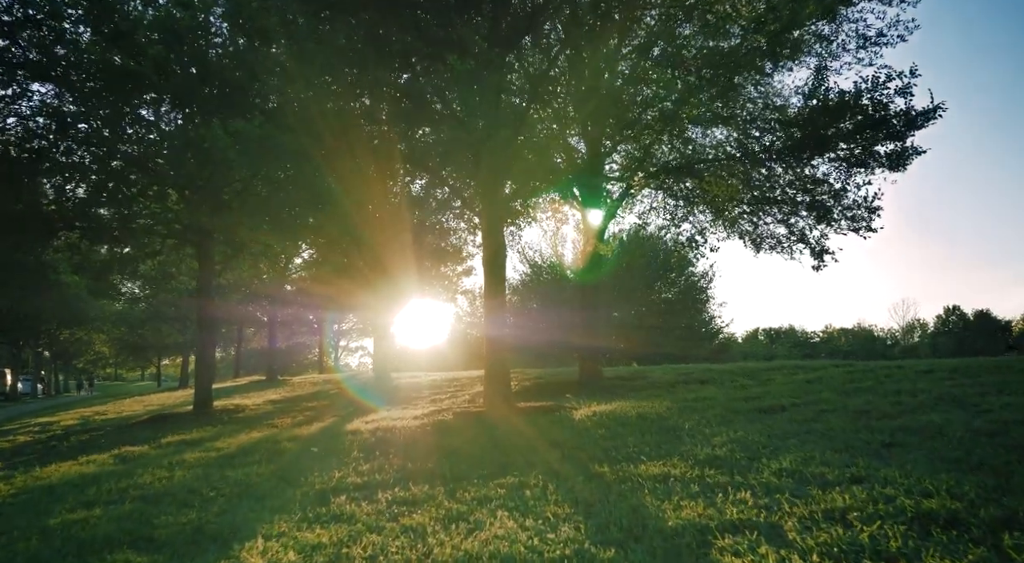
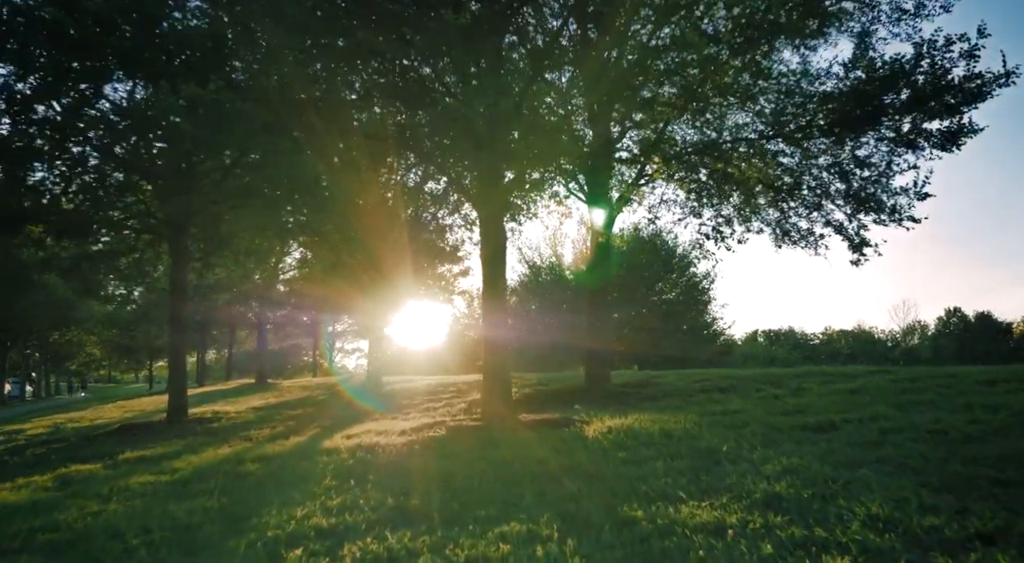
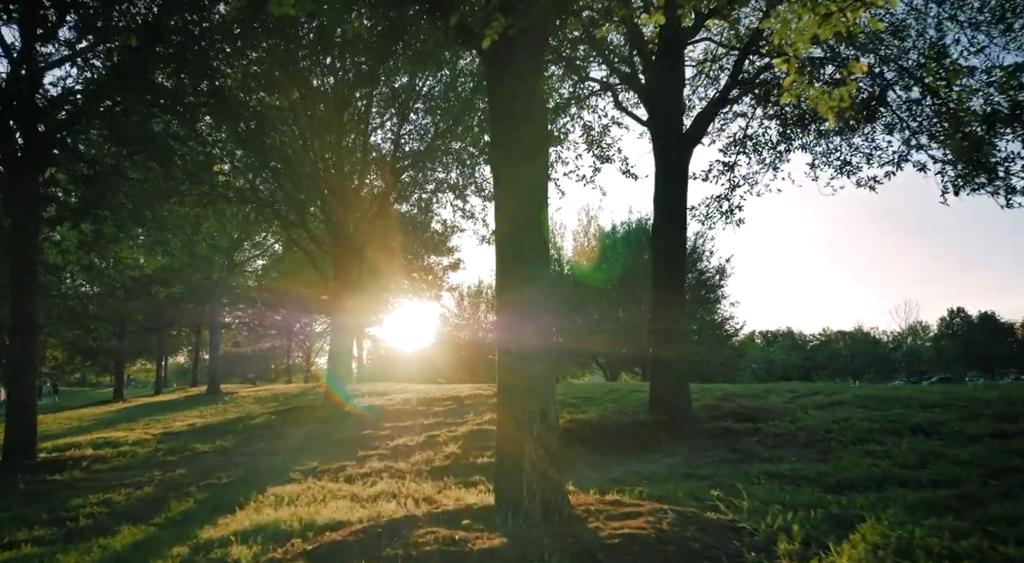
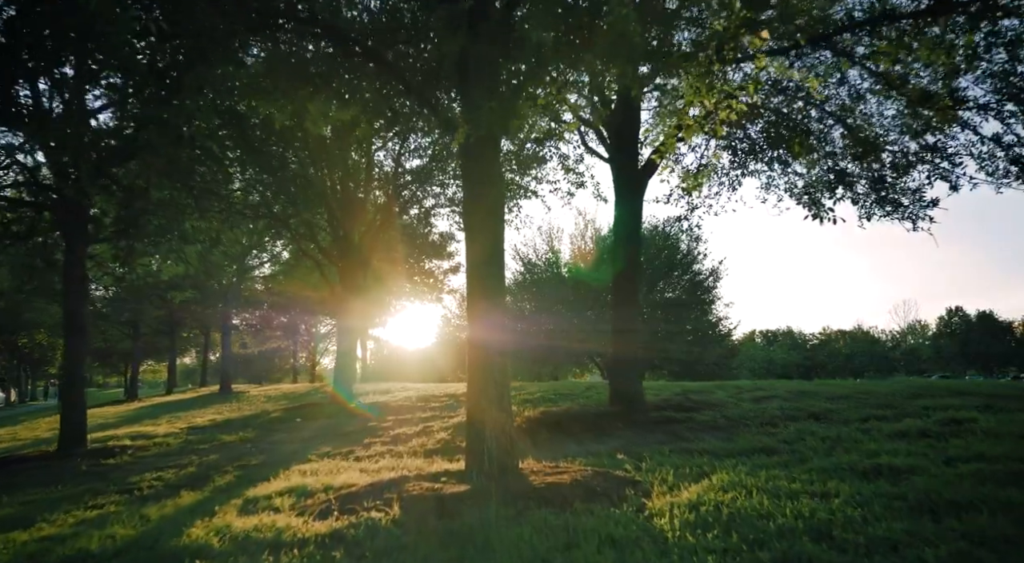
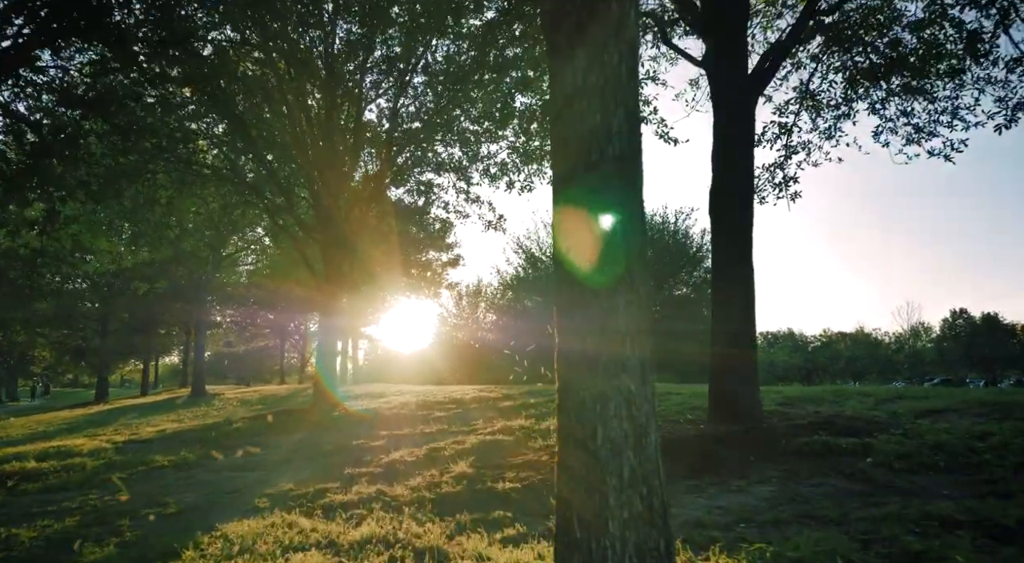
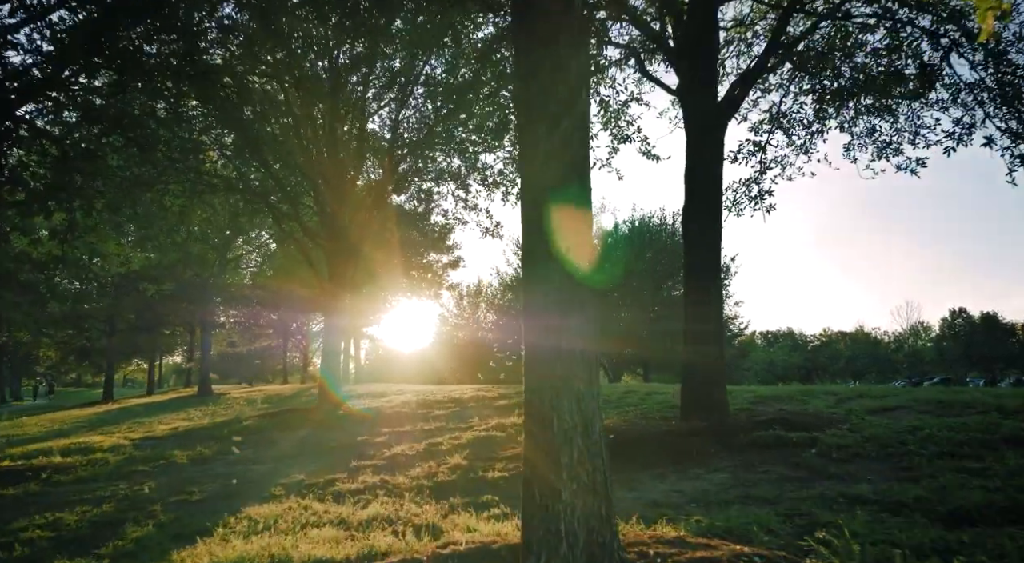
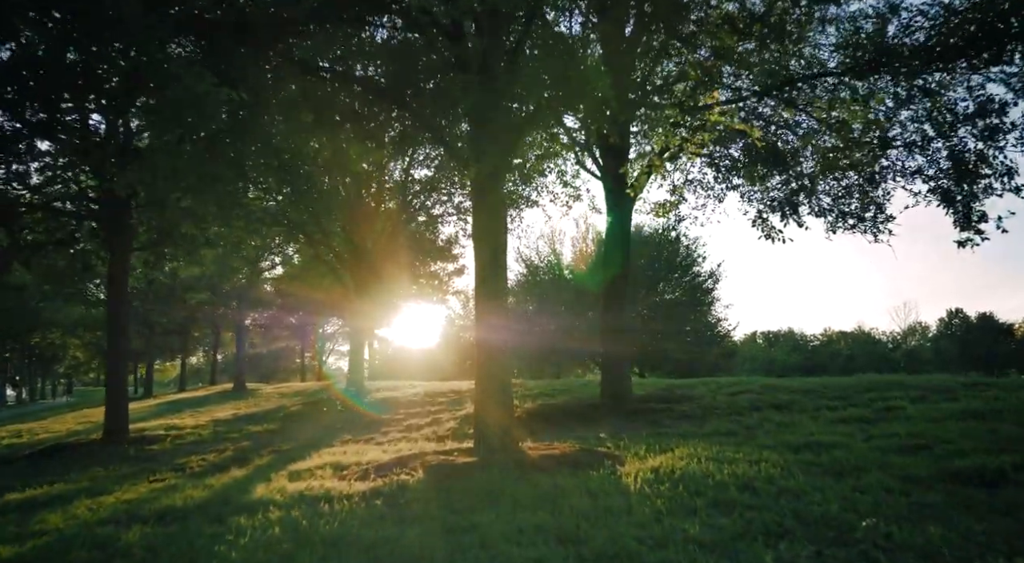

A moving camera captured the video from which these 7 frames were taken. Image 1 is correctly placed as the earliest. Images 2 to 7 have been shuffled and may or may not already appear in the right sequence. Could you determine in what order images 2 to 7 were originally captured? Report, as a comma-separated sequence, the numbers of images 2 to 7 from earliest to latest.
2, 7, 4, 3, 6, 5
